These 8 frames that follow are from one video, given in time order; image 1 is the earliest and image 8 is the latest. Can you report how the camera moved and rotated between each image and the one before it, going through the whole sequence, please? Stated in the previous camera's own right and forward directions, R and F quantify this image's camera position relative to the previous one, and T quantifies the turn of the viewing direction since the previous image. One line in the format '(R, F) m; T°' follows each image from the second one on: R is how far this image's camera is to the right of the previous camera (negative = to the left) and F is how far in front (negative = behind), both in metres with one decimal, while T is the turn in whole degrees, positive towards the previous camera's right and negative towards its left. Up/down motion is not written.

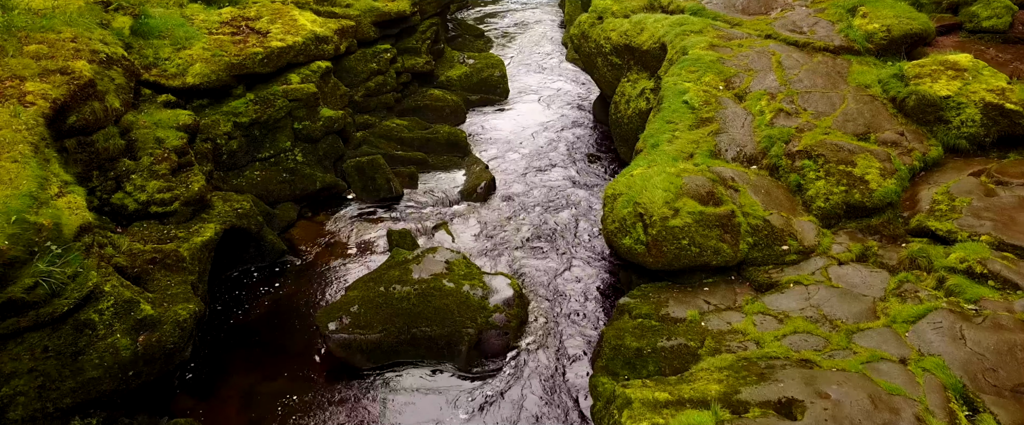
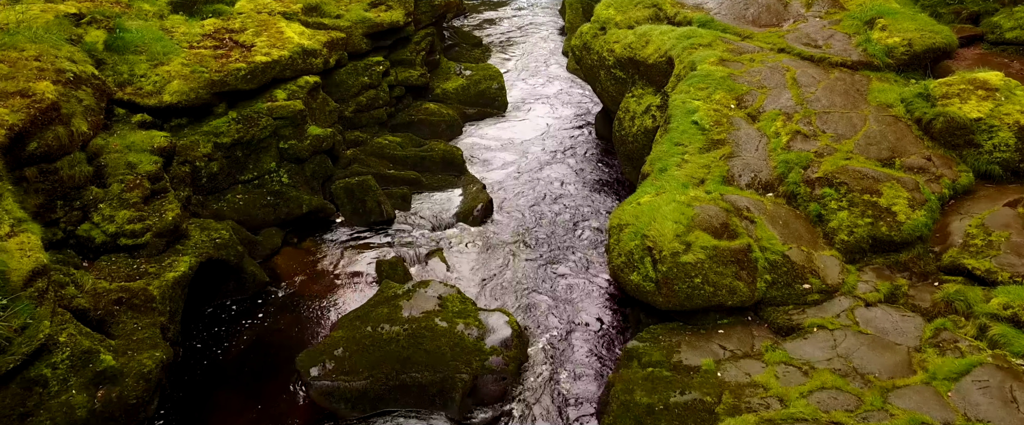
(0.0, +0.8) m; 0°
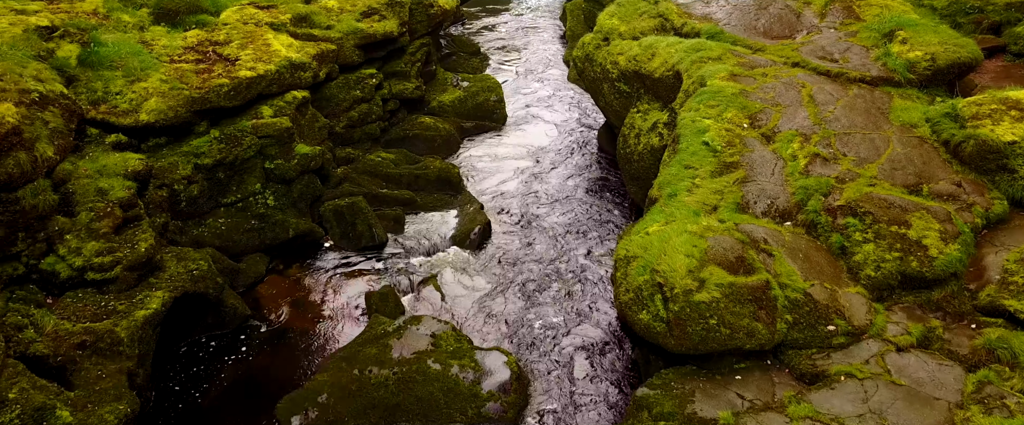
(0.0, +0.7) m; 0°
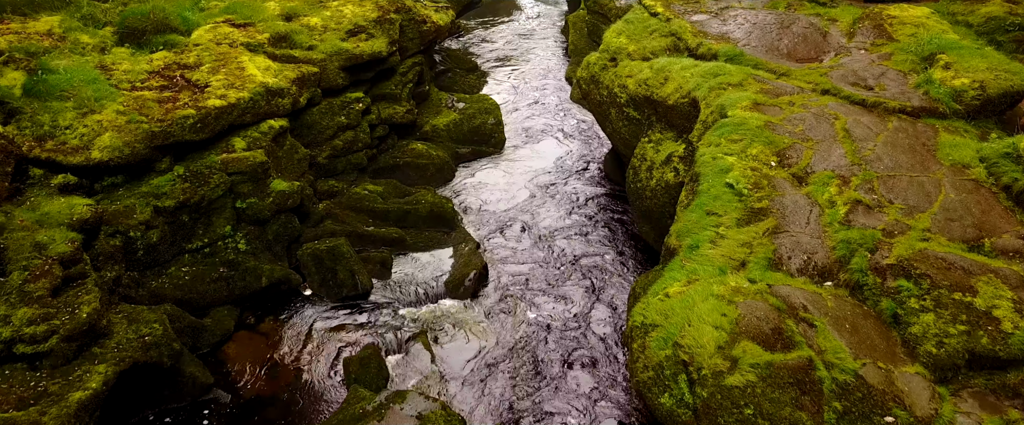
(0.0, +1.2) m; 0°
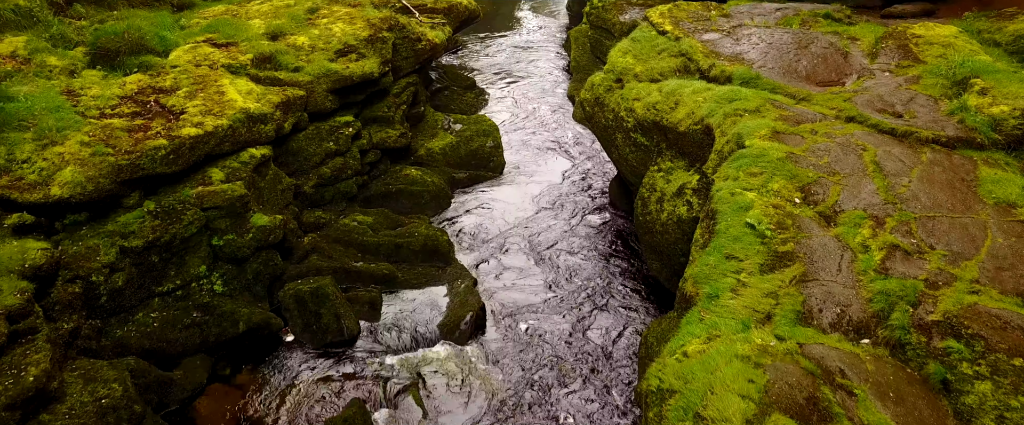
(0.0, +0.9) m; 0°
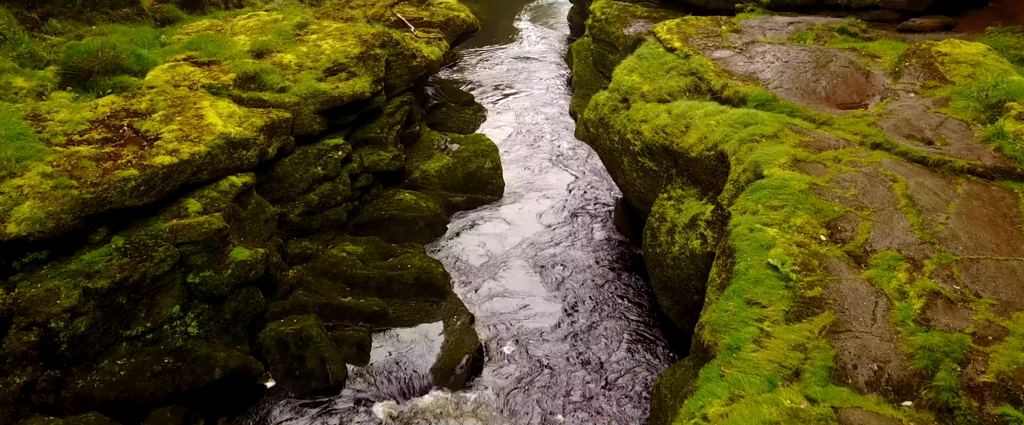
(0.0, +0.8) m; 0°
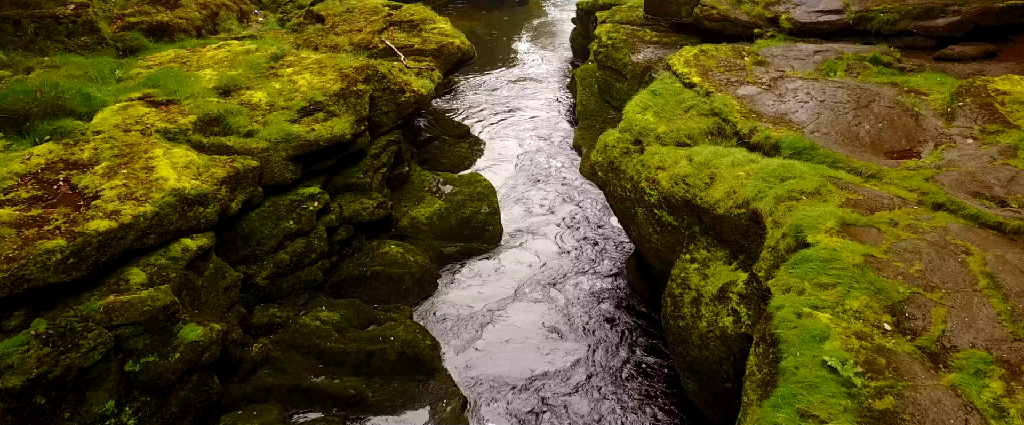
(0.0, +1.4) m; 0°
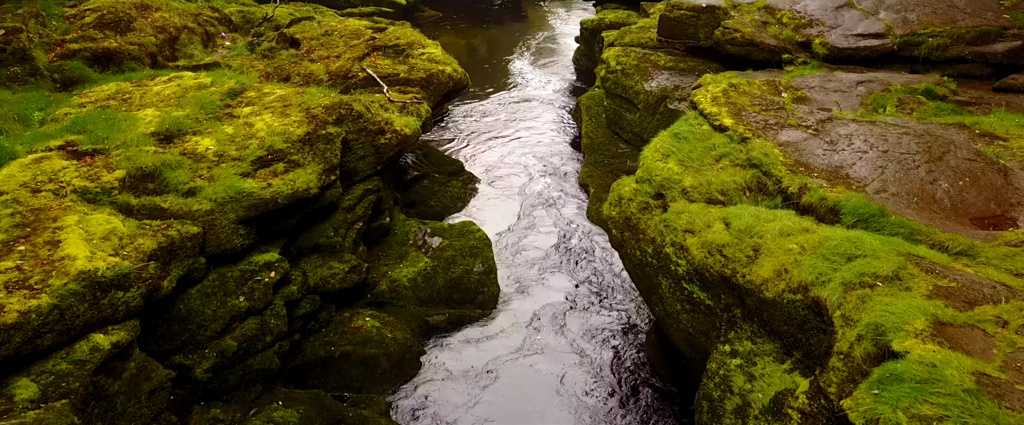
(0.0, +1.8) m; 0°
